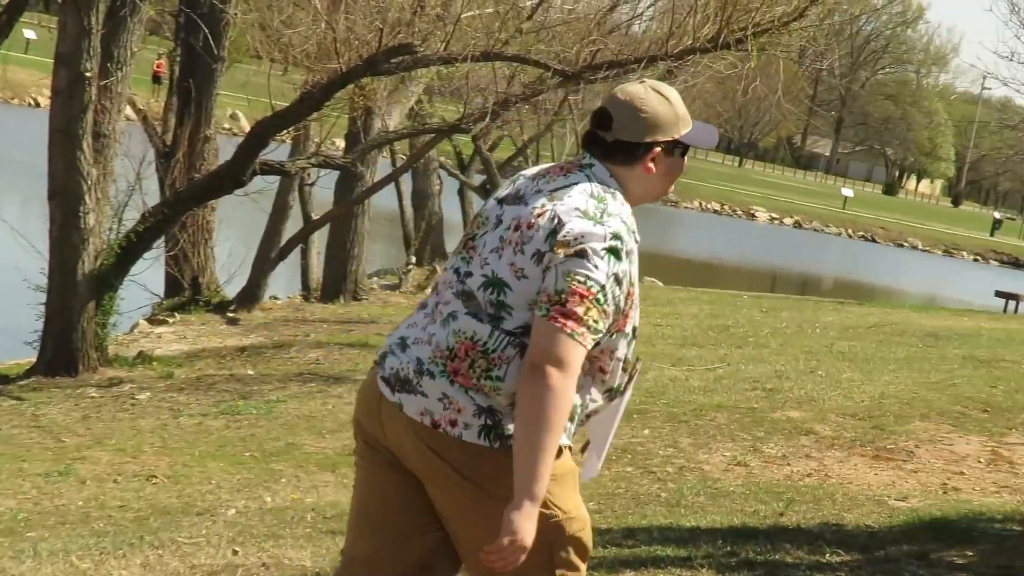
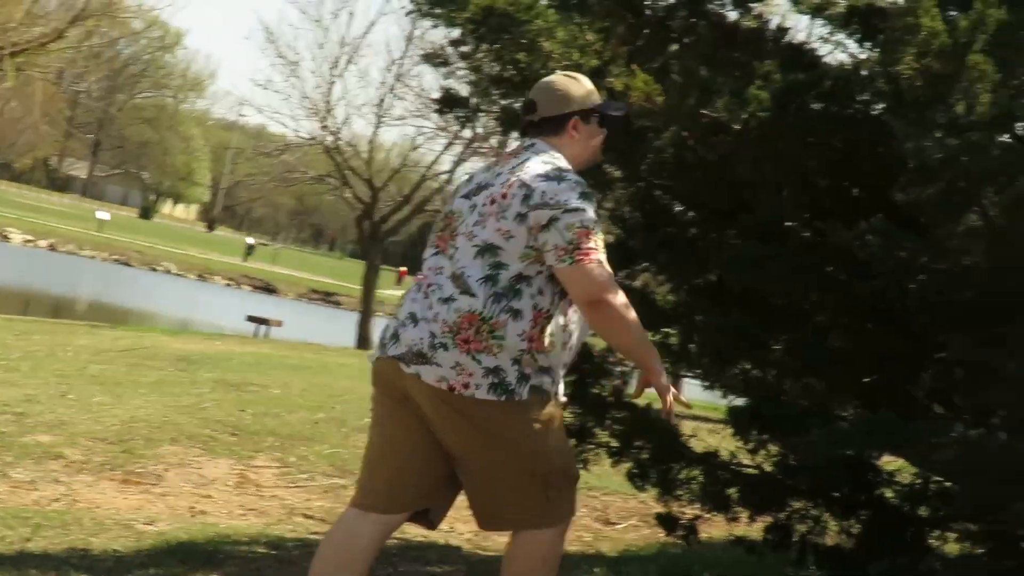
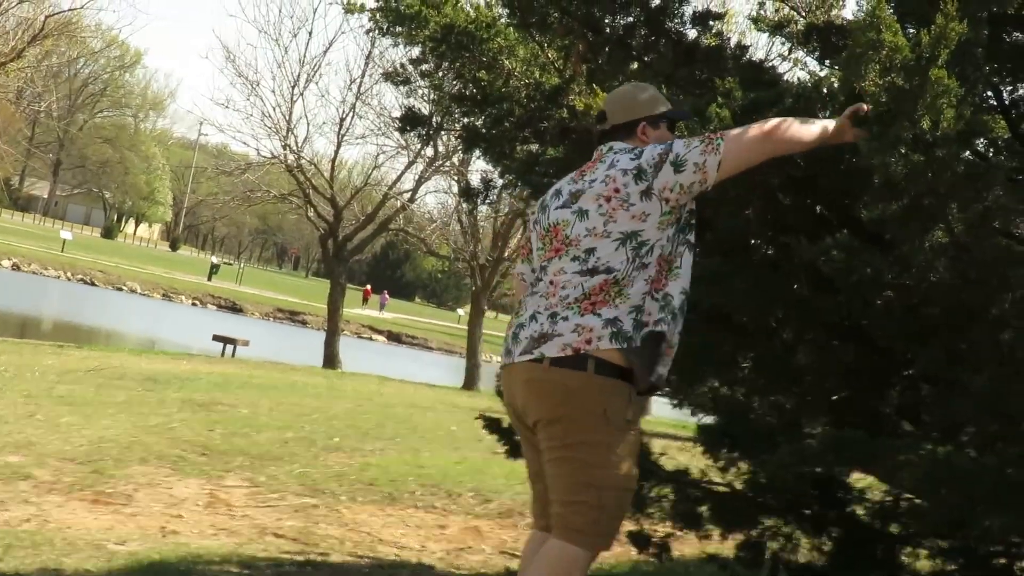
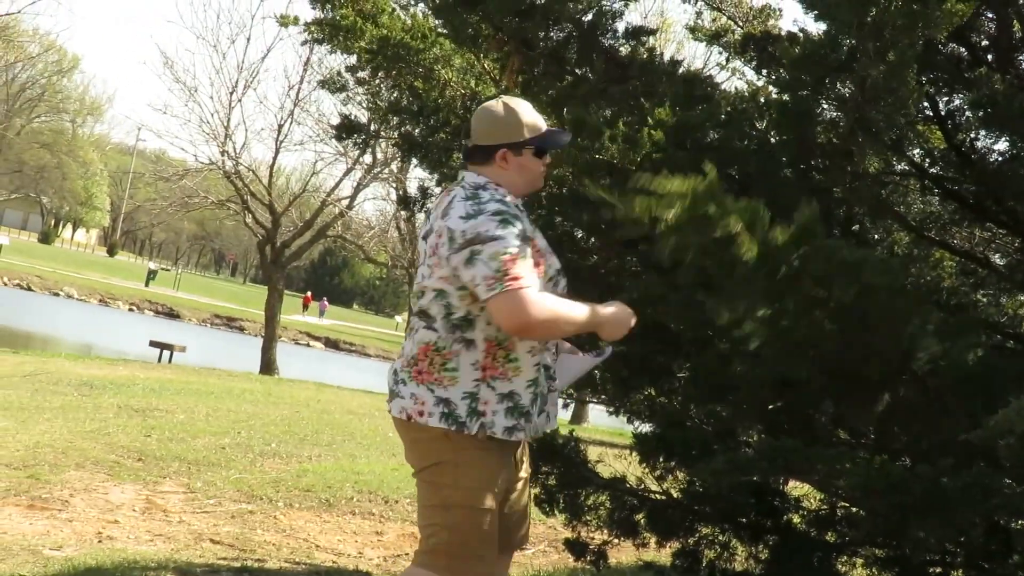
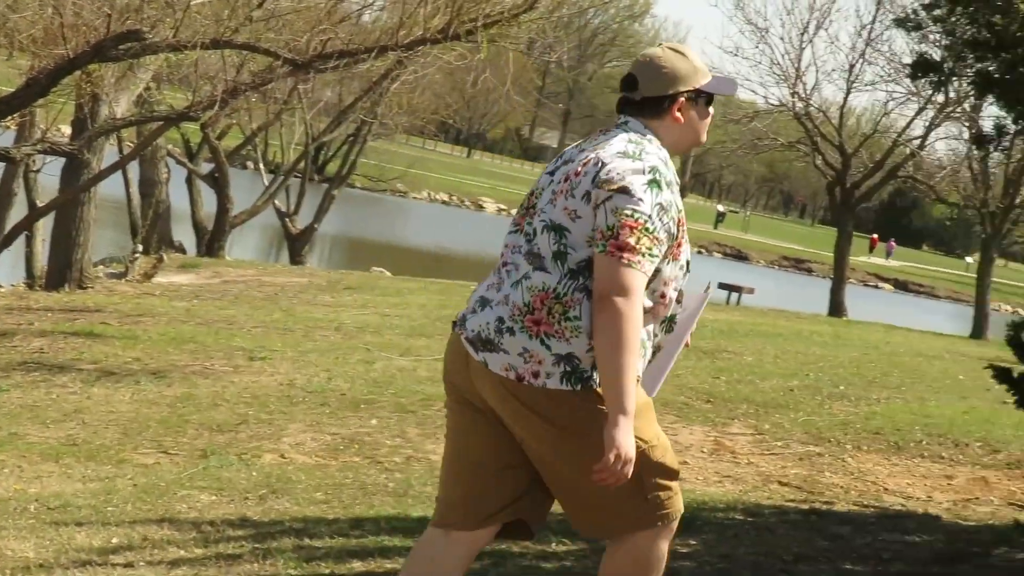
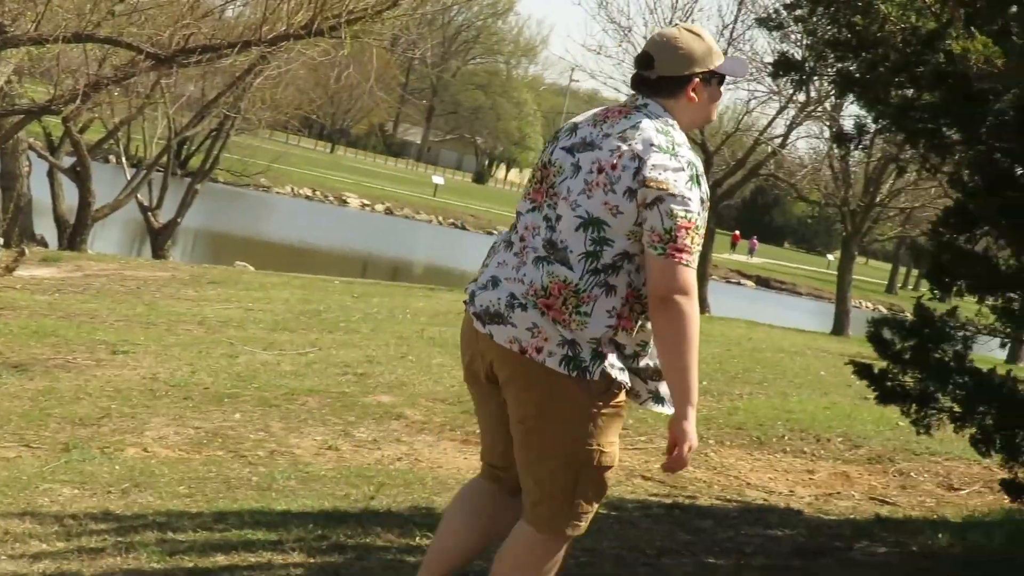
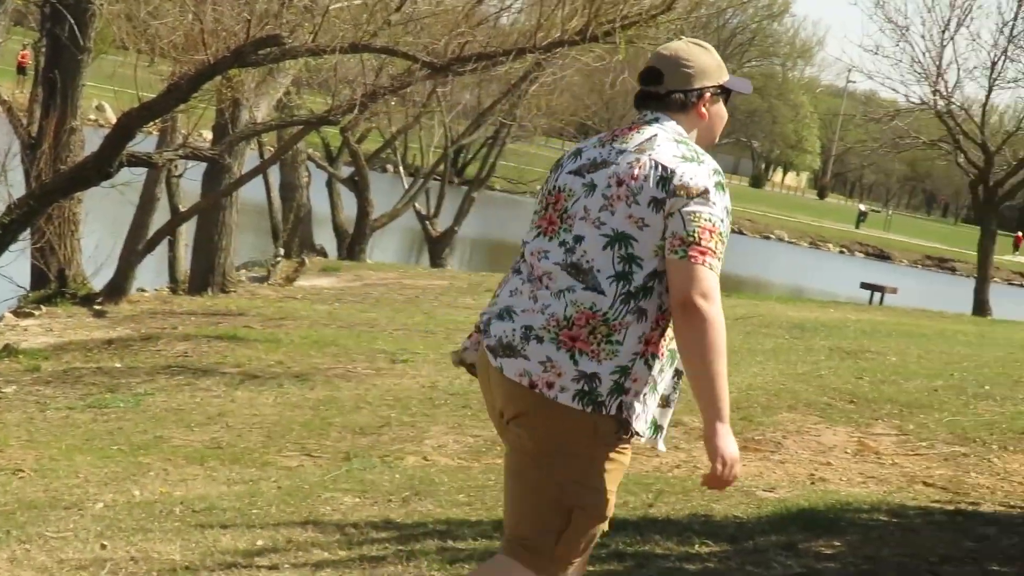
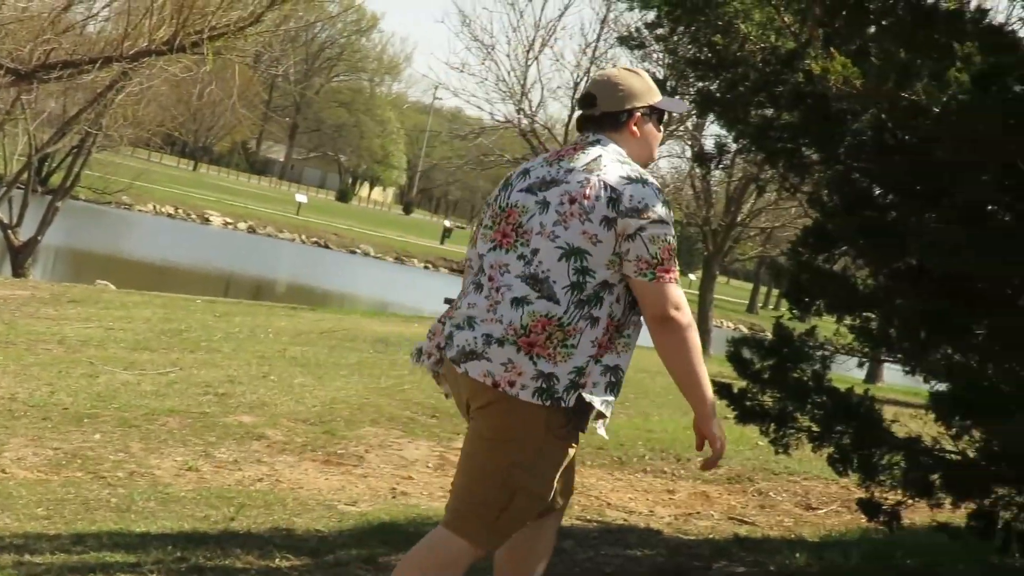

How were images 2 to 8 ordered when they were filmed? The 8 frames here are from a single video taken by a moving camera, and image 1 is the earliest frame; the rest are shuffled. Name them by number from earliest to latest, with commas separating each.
7, 5, 6, 8, 2, 3, 4
